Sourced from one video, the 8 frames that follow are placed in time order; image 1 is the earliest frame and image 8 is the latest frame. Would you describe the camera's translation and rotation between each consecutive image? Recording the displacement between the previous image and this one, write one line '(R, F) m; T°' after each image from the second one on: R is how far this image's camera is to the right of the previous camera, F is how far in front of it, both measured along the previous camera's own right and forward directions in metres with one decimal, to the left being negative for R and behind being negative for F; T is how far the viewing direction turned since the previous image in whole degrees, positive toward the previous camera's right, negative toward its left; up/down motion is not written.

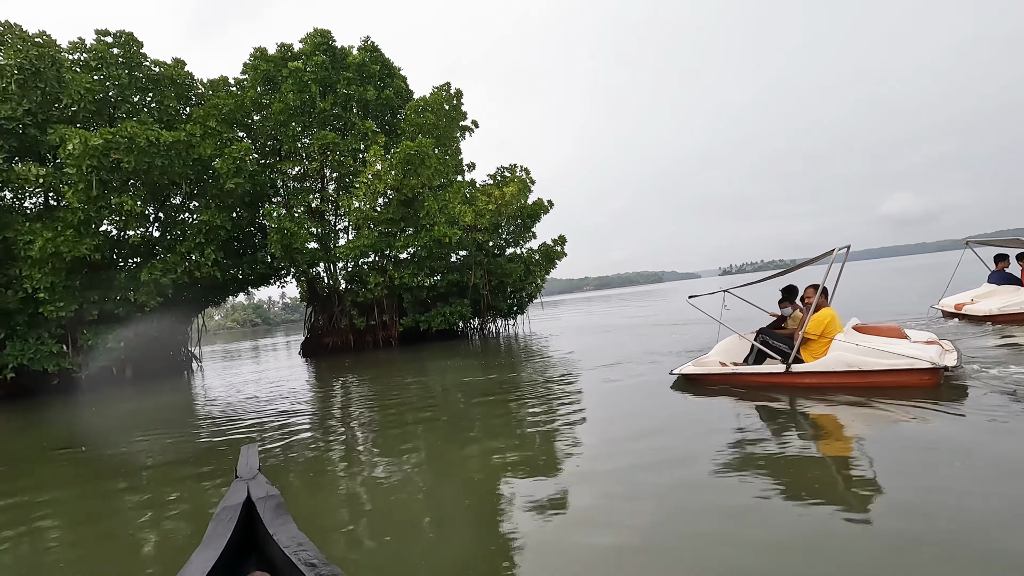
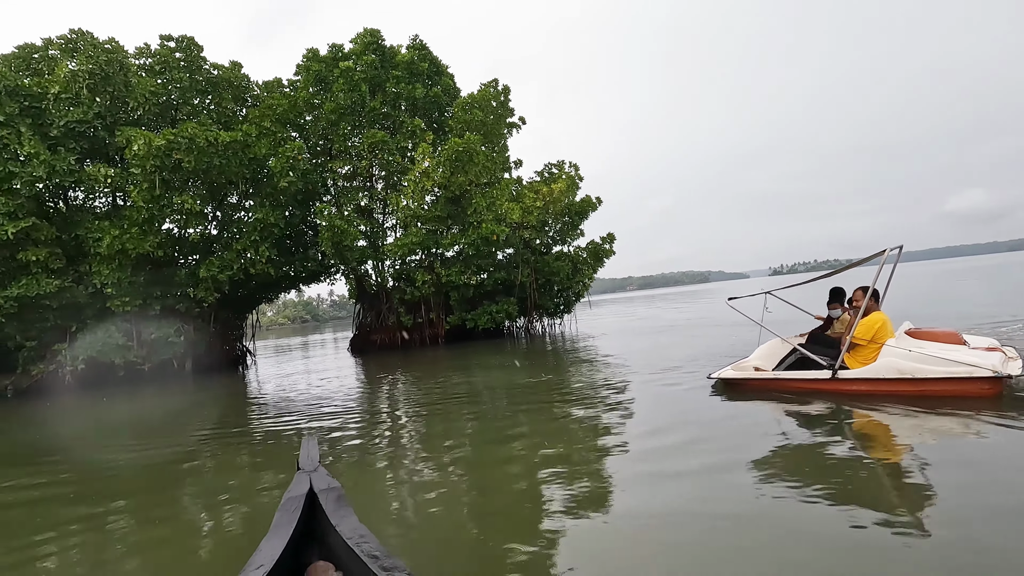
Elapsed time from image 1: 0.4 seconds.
(-0.1, +0.1) m; -4°
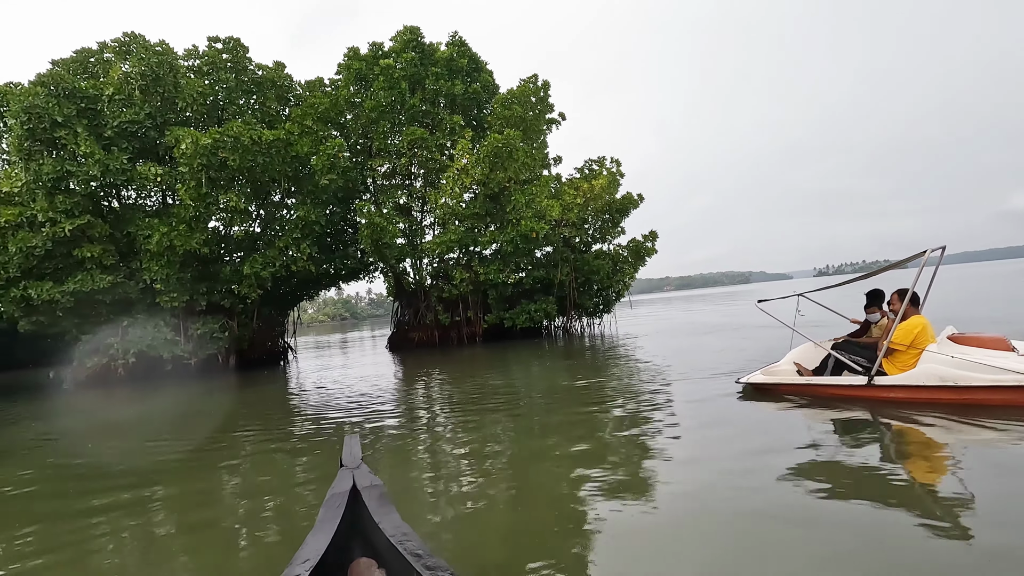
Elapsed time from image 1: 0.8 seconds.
(-0.1, +0.2) m; -4°
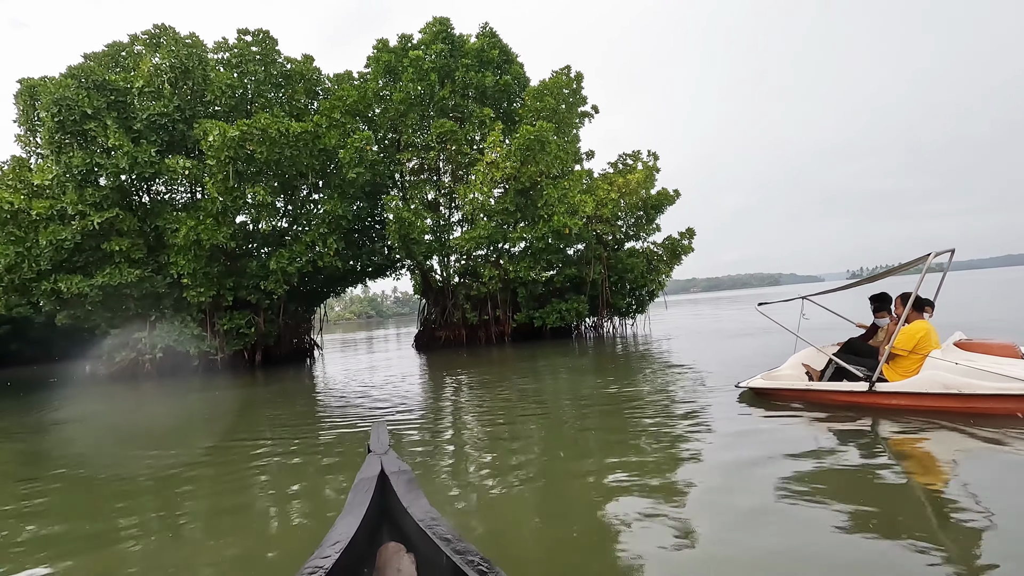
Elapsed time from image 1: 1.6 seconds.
(-0.2, +0.5) m; -2°
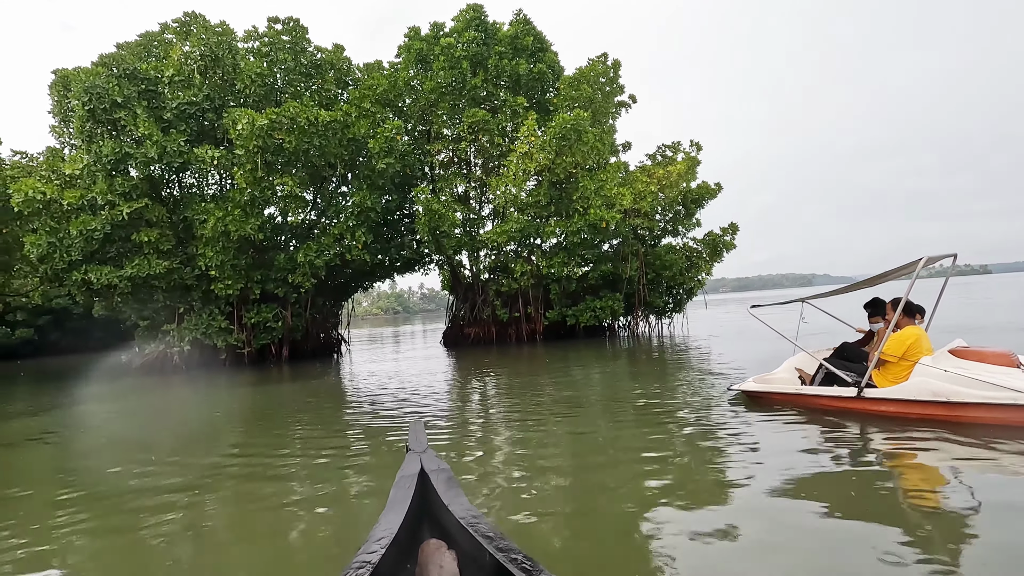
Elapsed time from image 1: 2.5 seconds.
(-0.2, +0.5) m; -3°
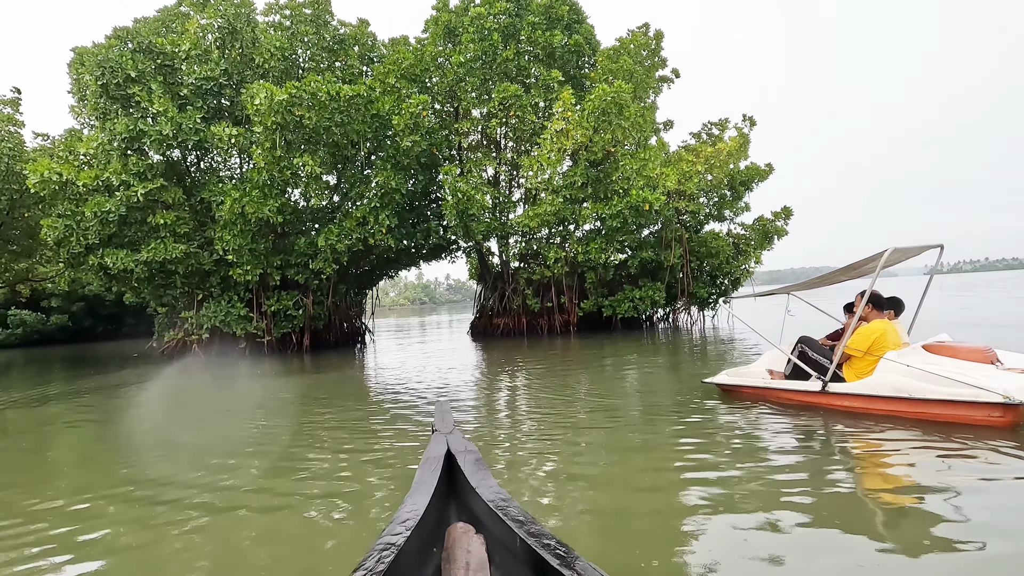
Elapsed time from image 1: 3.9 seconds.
(-0.2, +0.9) m; -3°
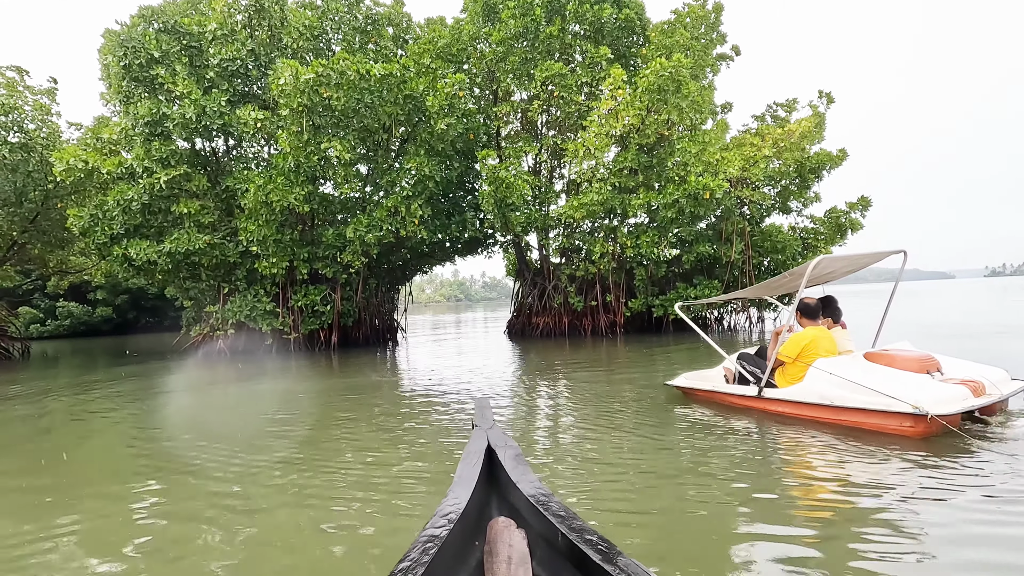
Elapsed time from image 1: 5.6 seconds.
(-0.1, +1.0) m; -4°
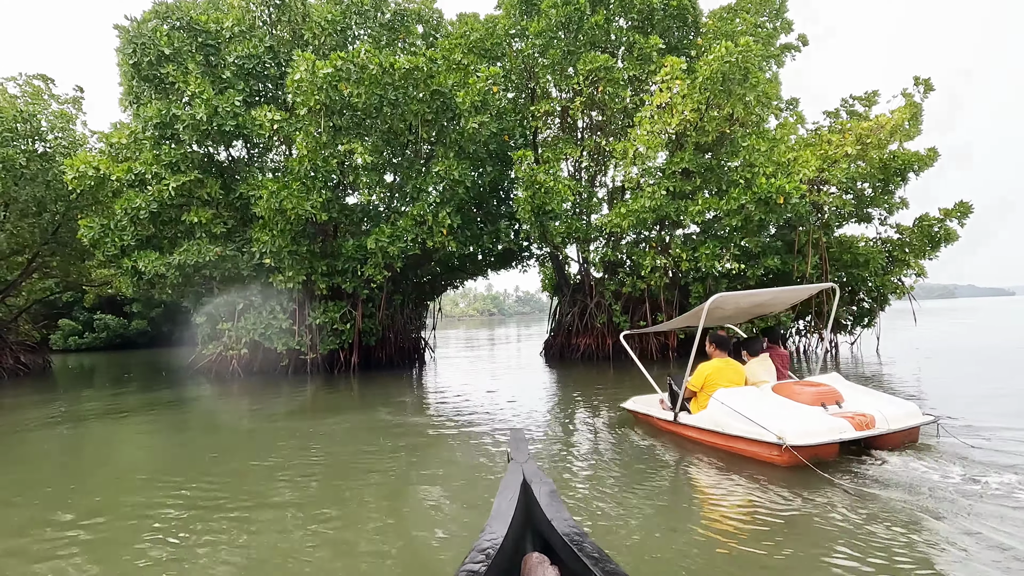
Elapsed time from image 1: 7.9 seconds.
(-0.1, +1.3) m; -3°
